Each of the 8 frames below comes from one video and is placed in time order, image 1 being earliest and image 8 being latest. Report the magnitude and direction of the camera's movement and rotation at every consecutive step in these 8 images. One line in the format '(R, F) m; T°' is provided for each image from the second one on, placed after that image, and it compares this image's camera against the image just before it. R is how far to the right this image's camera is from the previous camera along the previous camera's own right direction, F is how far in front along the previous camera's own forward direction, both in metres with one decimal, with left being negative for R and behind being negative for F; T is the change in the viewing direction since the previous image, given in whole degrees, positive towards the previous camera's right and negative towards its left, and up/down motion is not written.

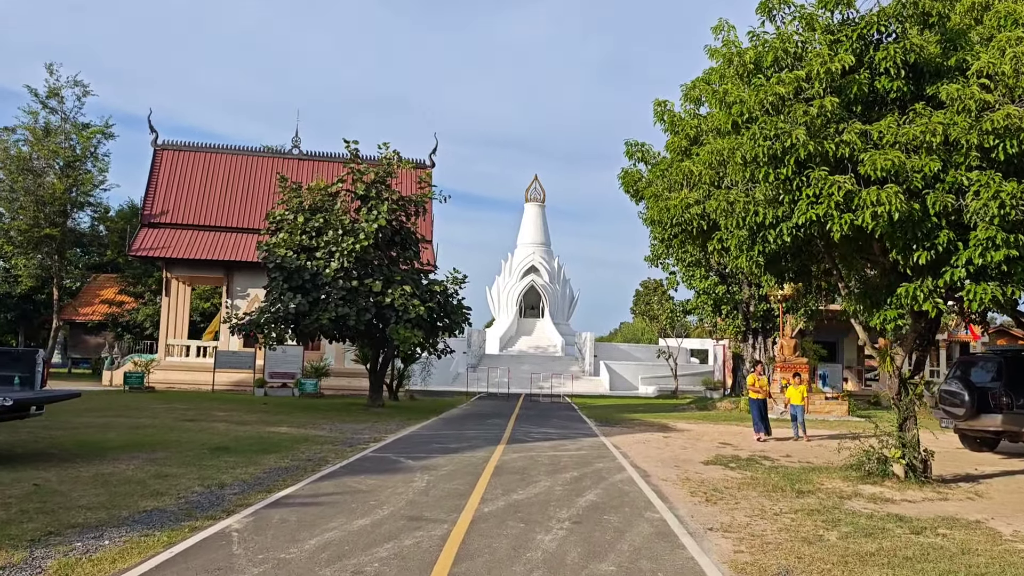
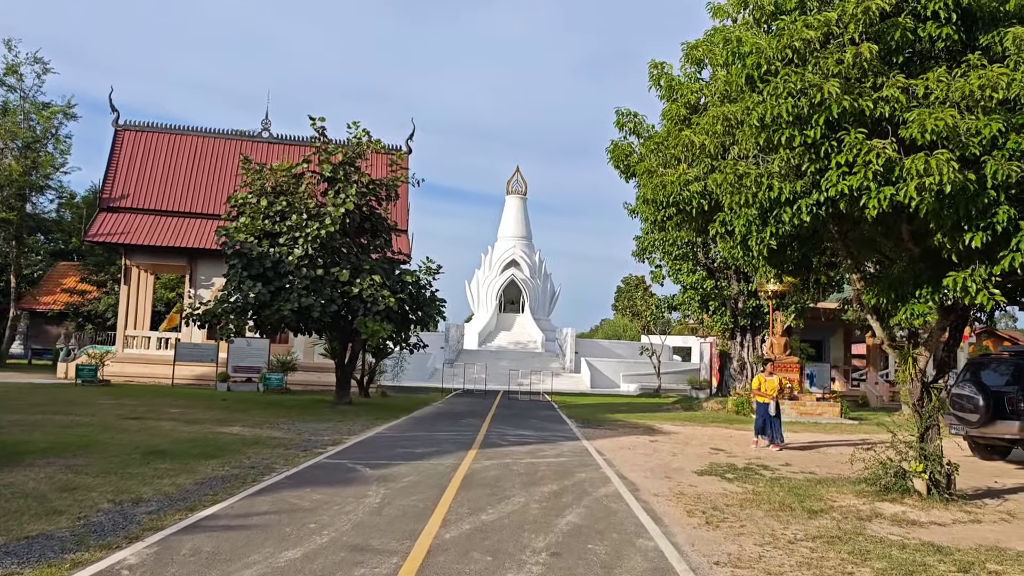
(+0.1, +1.3) m; +1°
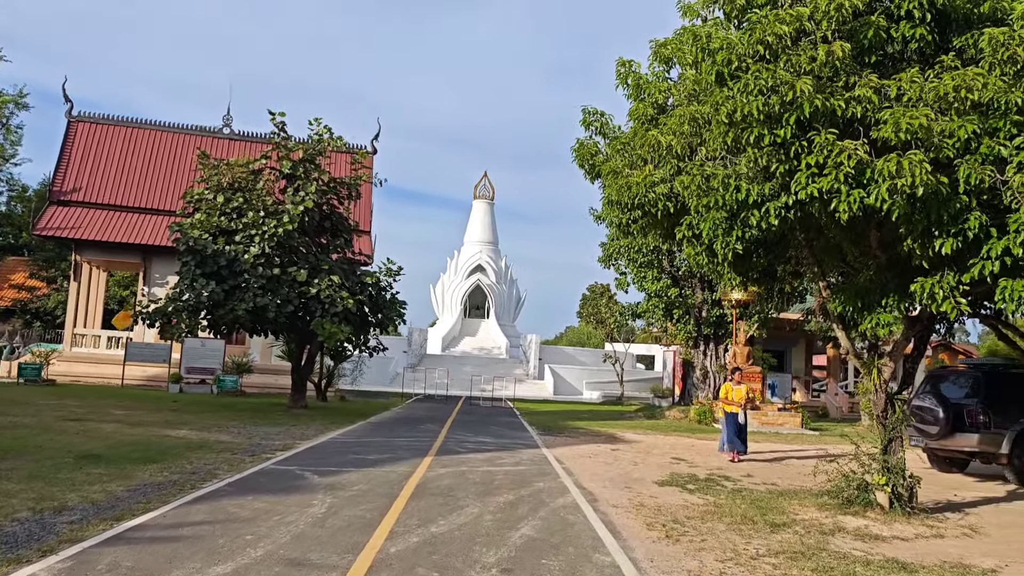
(+0.1, +0.3) m; +2°
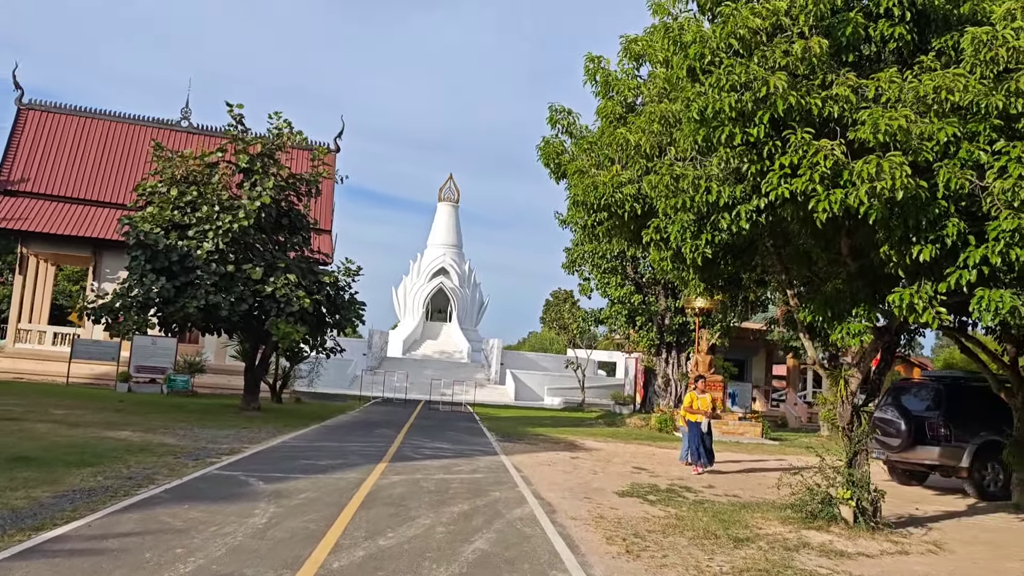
(0.0, +0.4) m; +3°
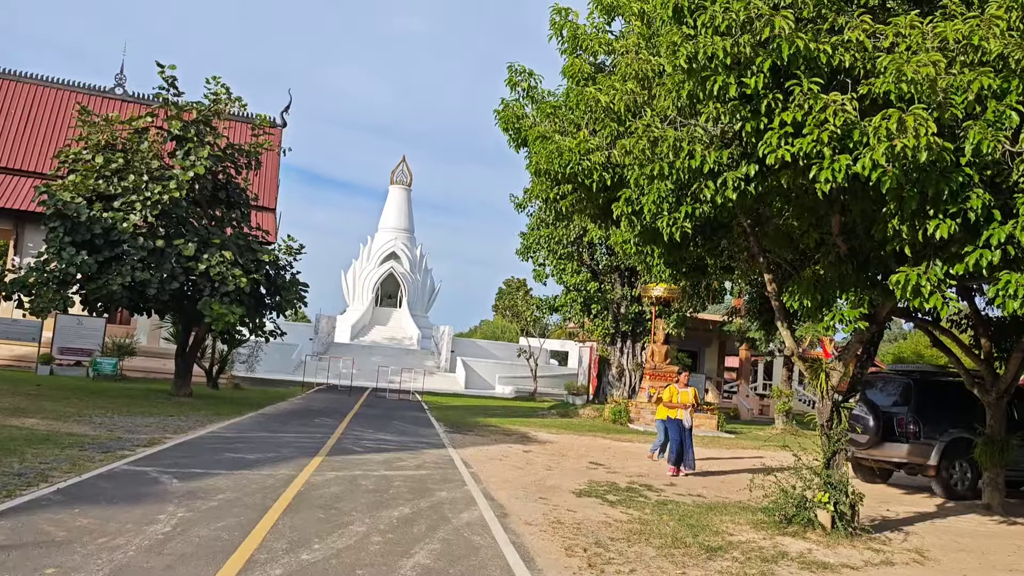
(0.0, +0.9) m; +3°
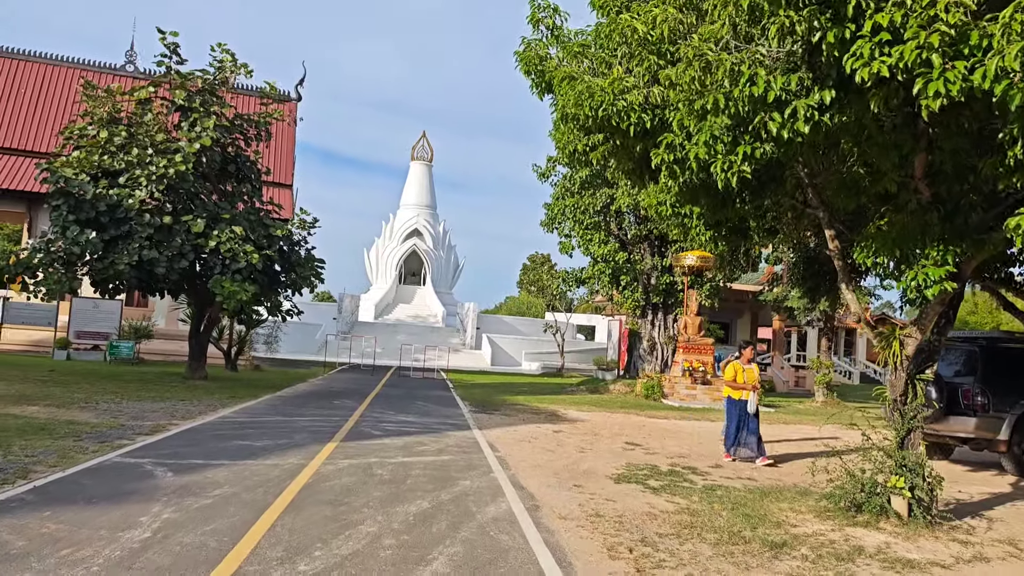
(0.0, +0.9) m; -2°
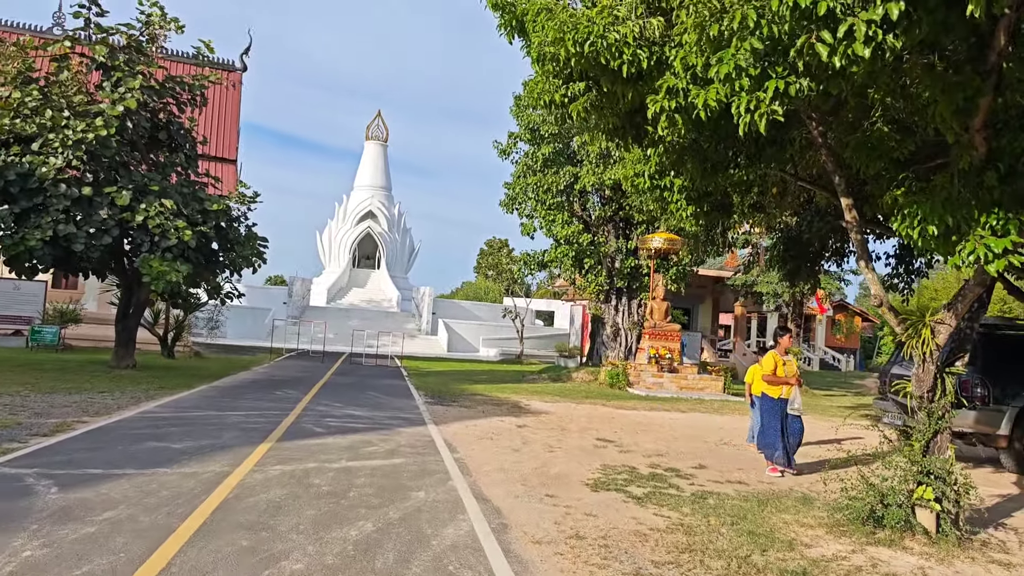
(-0.1, +1.2) m; +3°
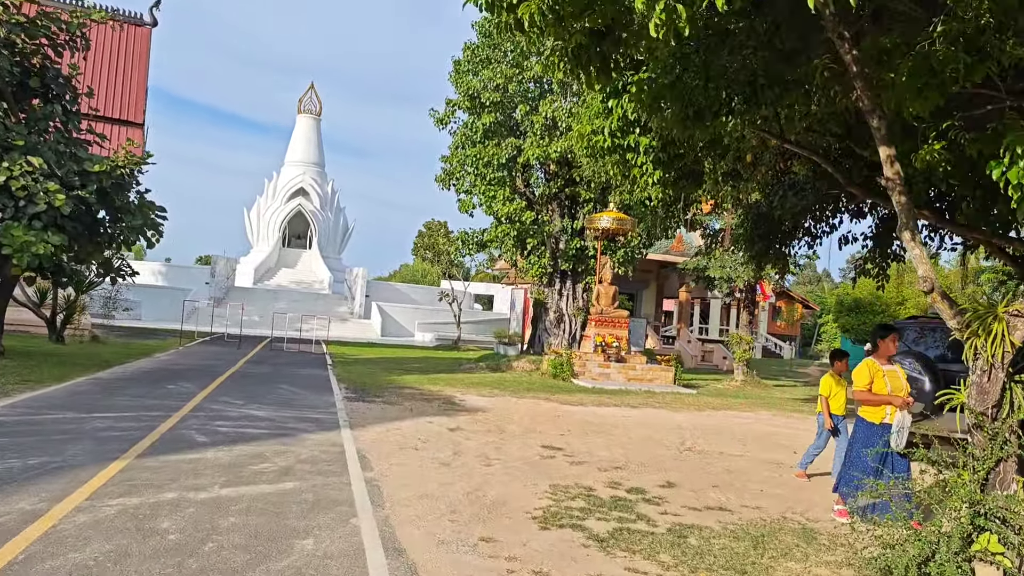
(+0.1, +1.8) m; +4°
